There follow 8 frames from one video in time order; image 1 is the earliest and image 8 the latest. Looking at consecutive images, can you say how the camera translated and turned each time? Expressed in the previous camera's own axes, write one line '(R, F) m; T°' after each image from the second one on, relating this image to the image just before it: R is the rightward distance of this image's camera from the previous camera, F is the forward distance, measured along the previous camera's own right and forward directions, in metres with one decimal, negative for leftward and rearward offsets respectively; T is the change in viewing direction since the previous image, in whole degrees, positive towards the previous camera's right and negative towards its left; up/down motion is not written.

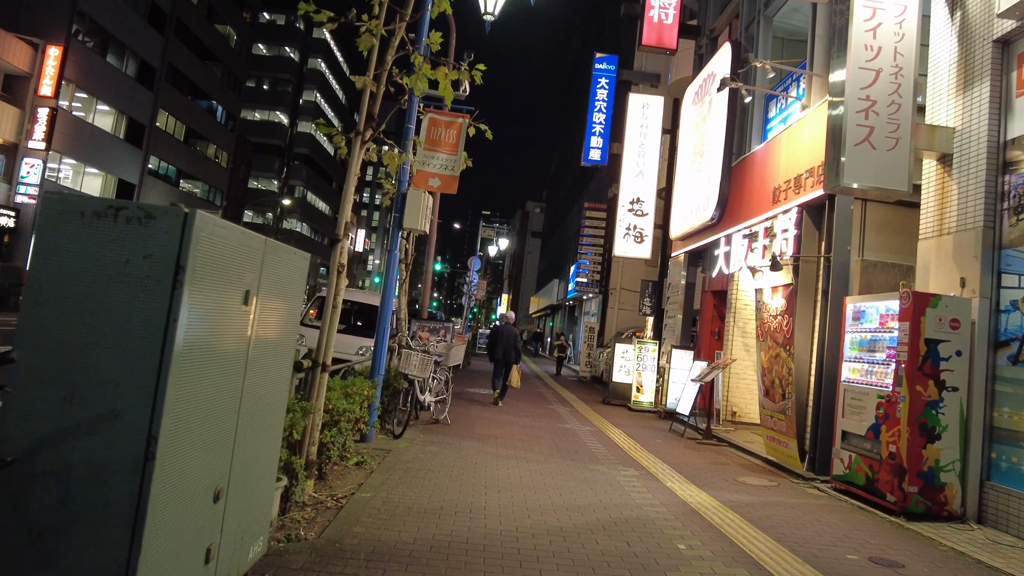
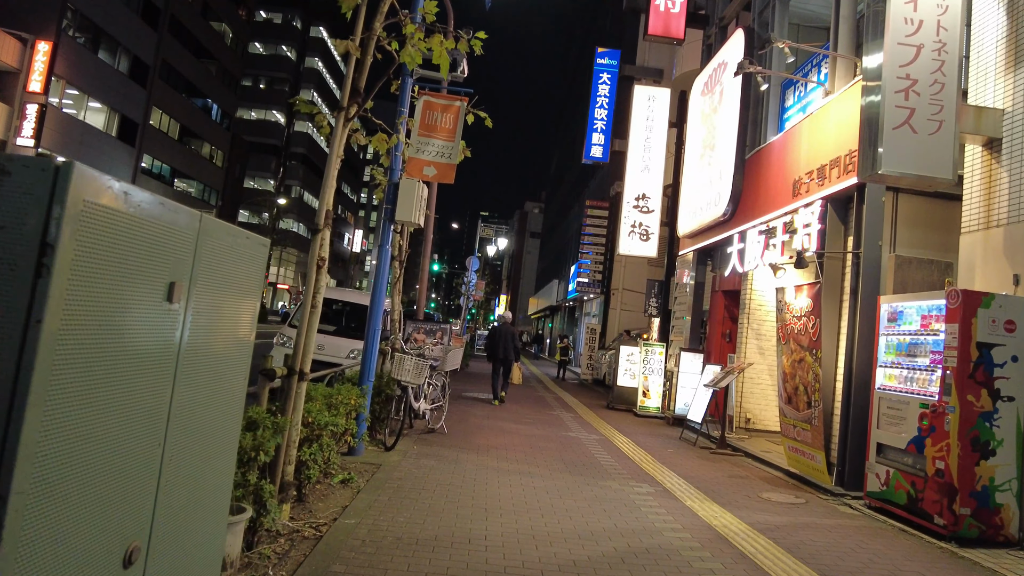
(0.0, +0.7) m; 0°
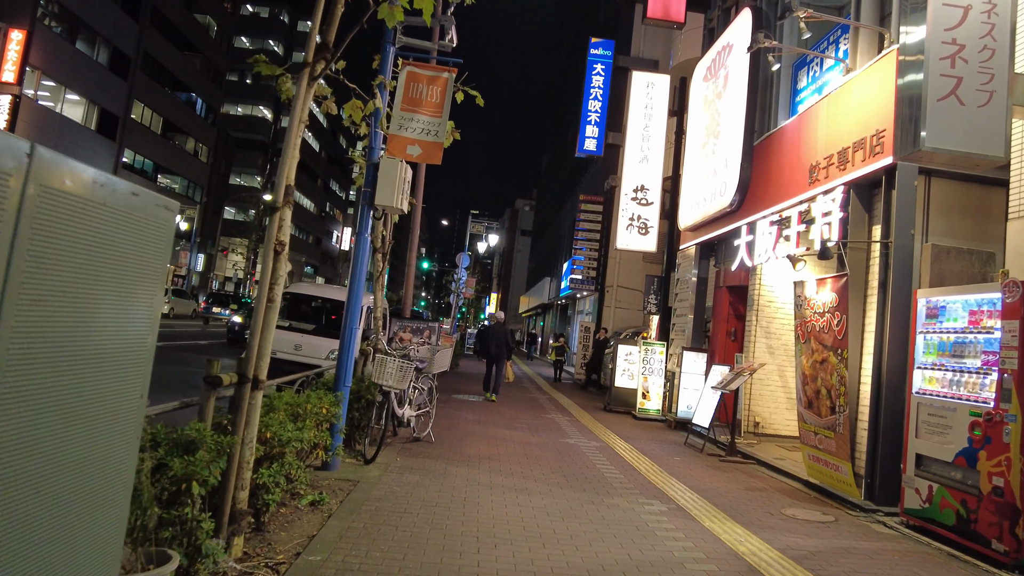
(0.0, +0.8) m; +1°
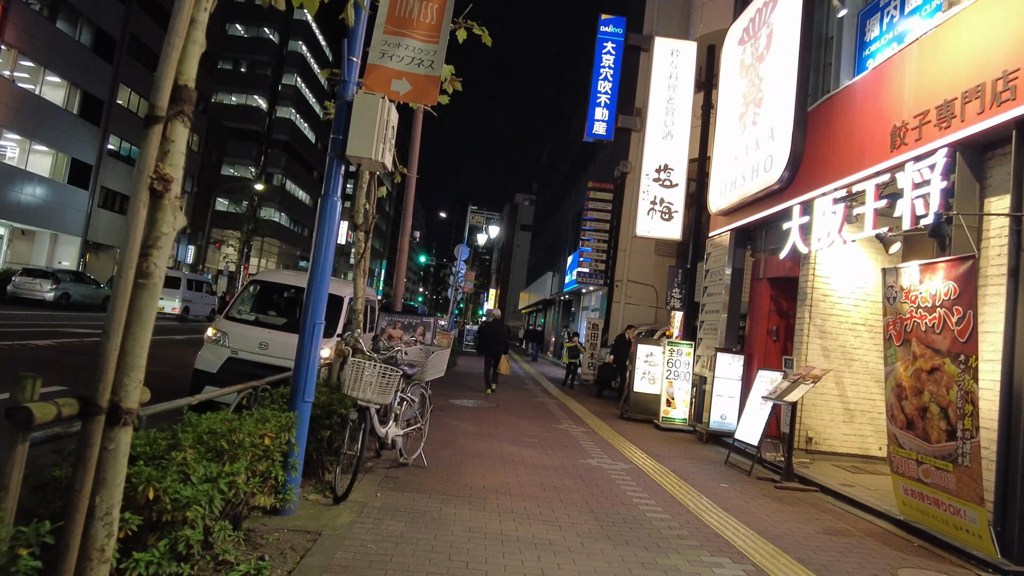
(-0.2, +1.7) m; 0°
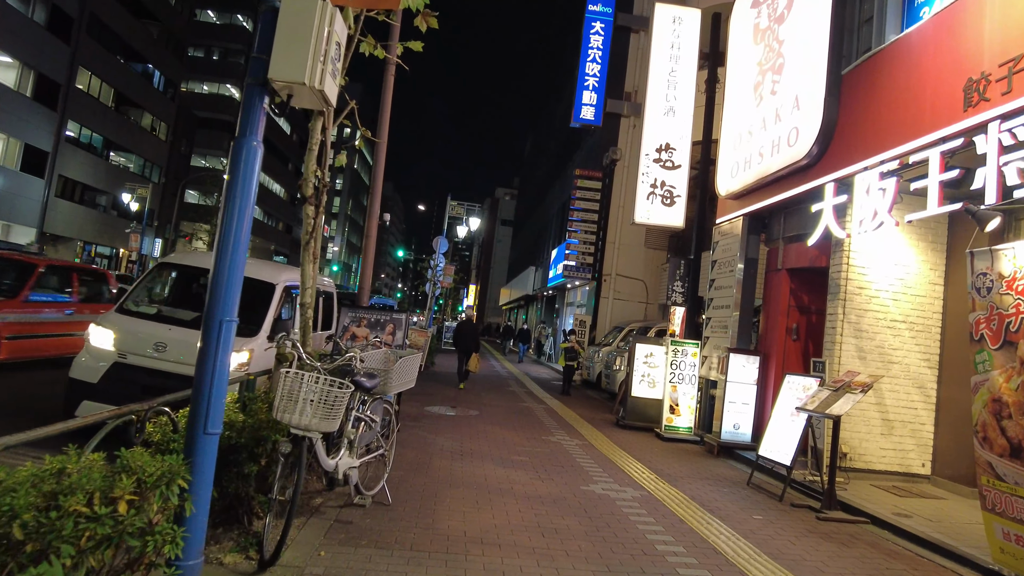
(-0.1, +1.4) m; +2°
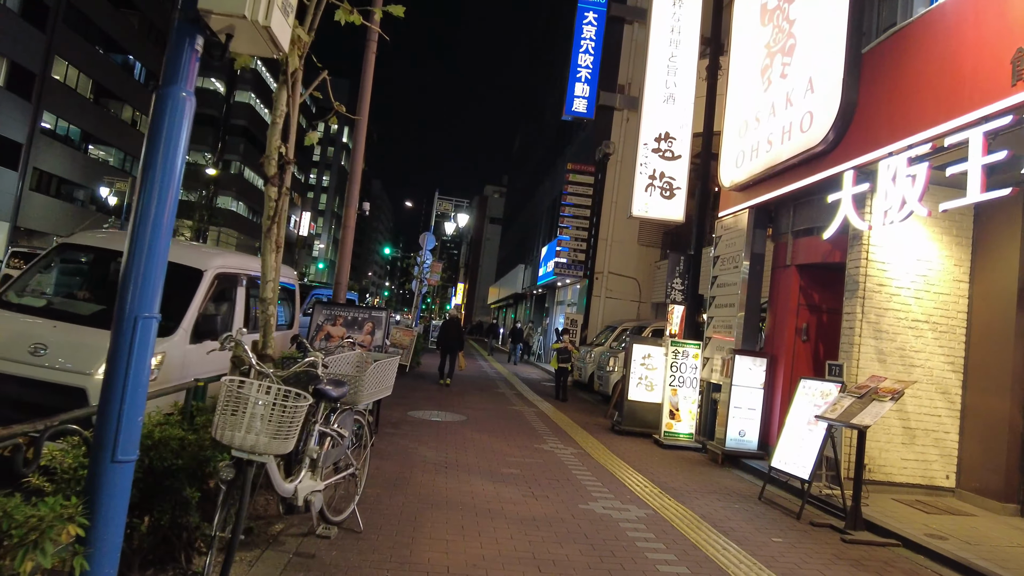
(0.0, +0.7) m; +1°
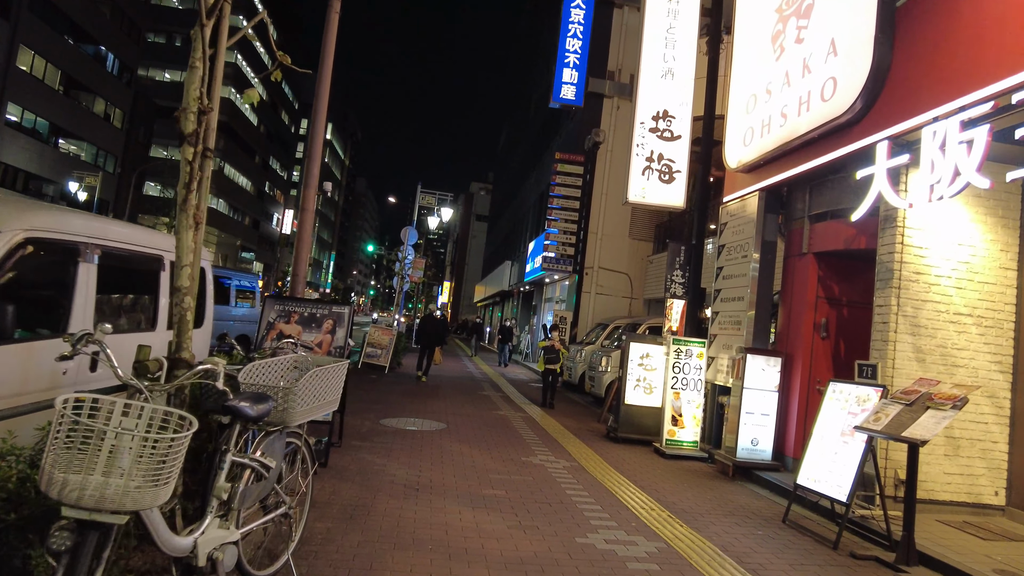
(0.0, +1.0) m; +1°
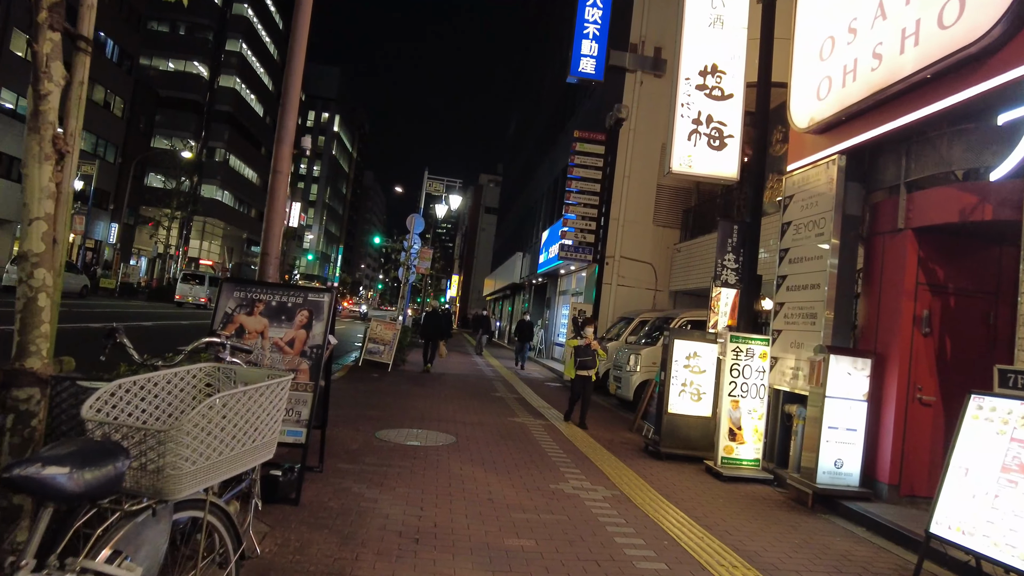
(-0.2, +1.6) m; -1°
